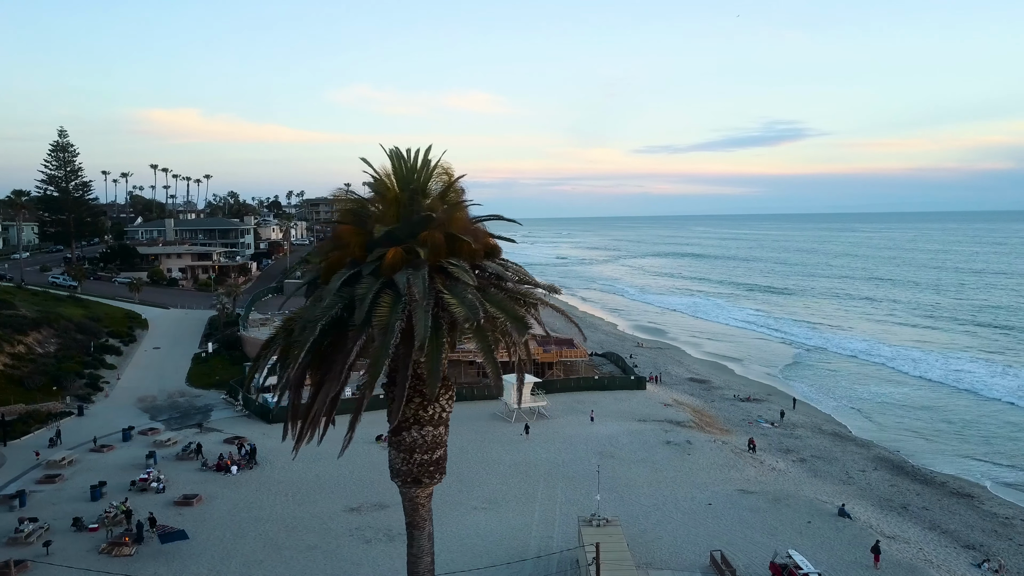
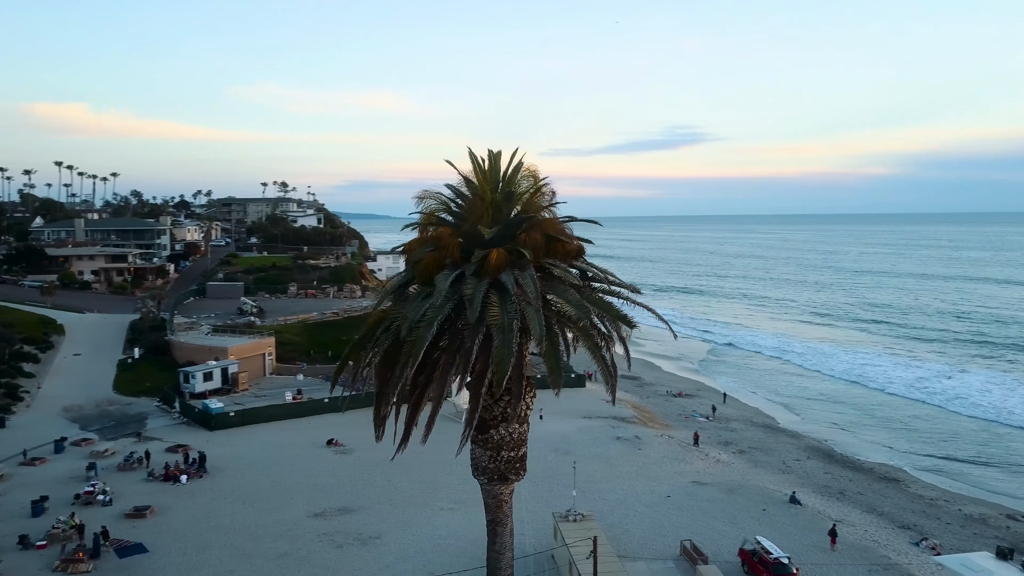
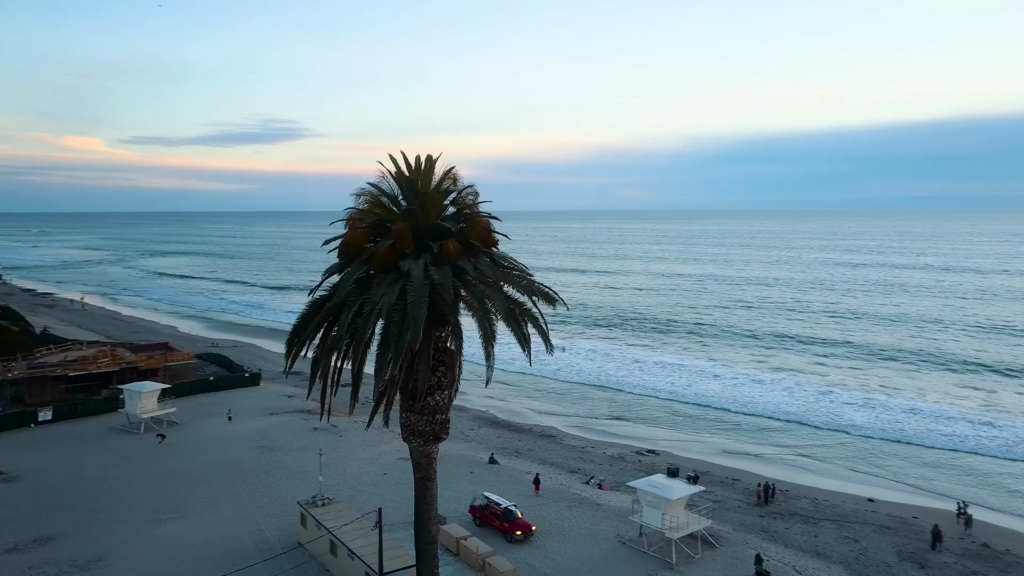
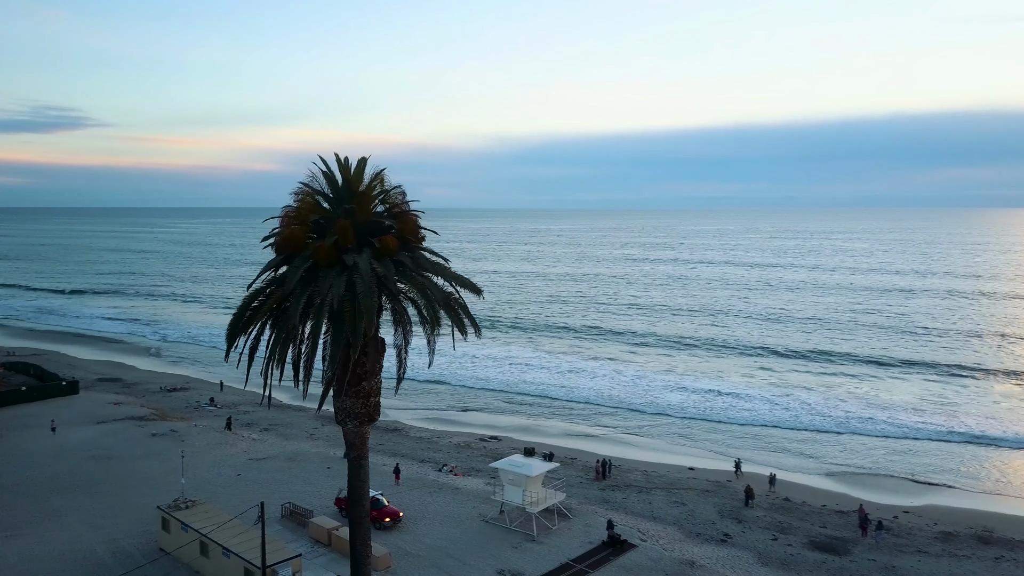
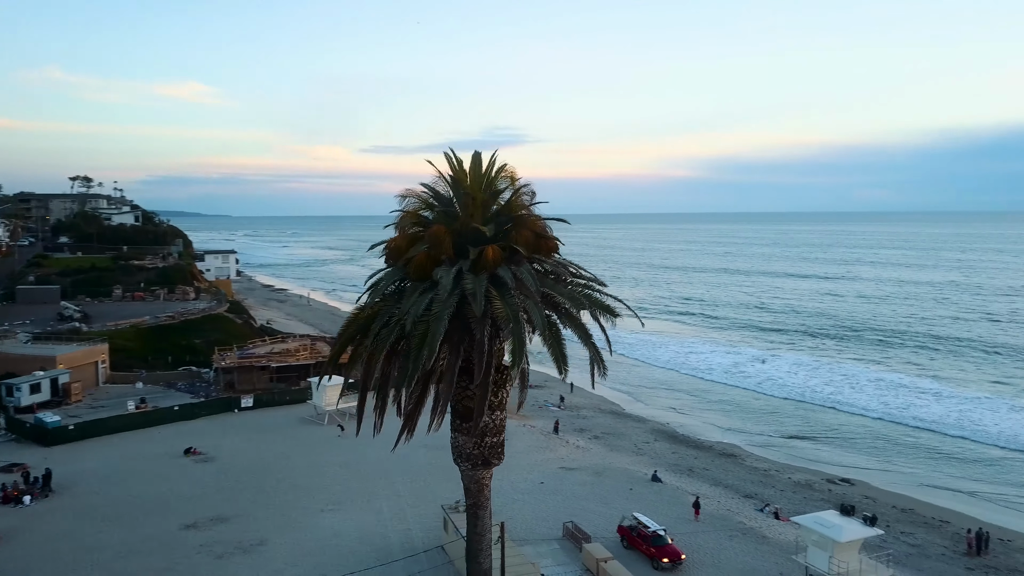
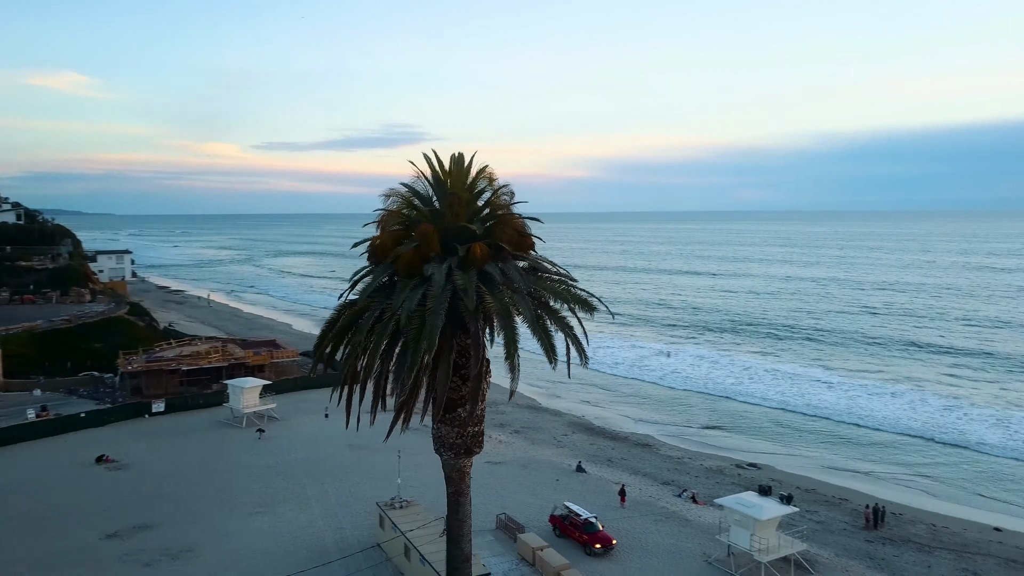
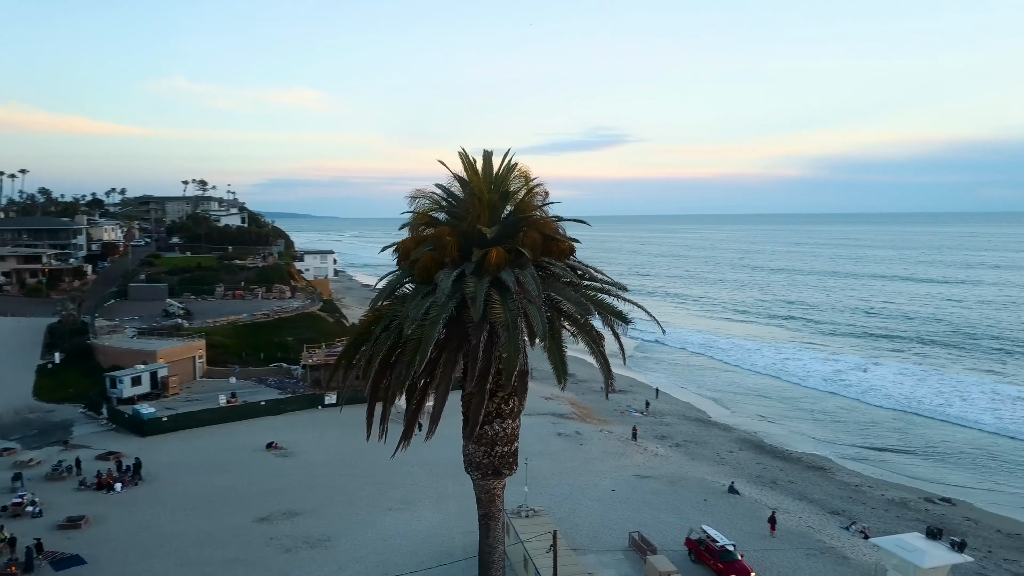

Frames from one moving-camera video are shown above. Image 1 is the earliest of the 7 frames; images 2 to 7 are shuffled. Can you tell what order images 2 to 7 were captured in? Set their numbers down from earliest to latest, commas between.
2, 7, 5, 6, 3, 4
